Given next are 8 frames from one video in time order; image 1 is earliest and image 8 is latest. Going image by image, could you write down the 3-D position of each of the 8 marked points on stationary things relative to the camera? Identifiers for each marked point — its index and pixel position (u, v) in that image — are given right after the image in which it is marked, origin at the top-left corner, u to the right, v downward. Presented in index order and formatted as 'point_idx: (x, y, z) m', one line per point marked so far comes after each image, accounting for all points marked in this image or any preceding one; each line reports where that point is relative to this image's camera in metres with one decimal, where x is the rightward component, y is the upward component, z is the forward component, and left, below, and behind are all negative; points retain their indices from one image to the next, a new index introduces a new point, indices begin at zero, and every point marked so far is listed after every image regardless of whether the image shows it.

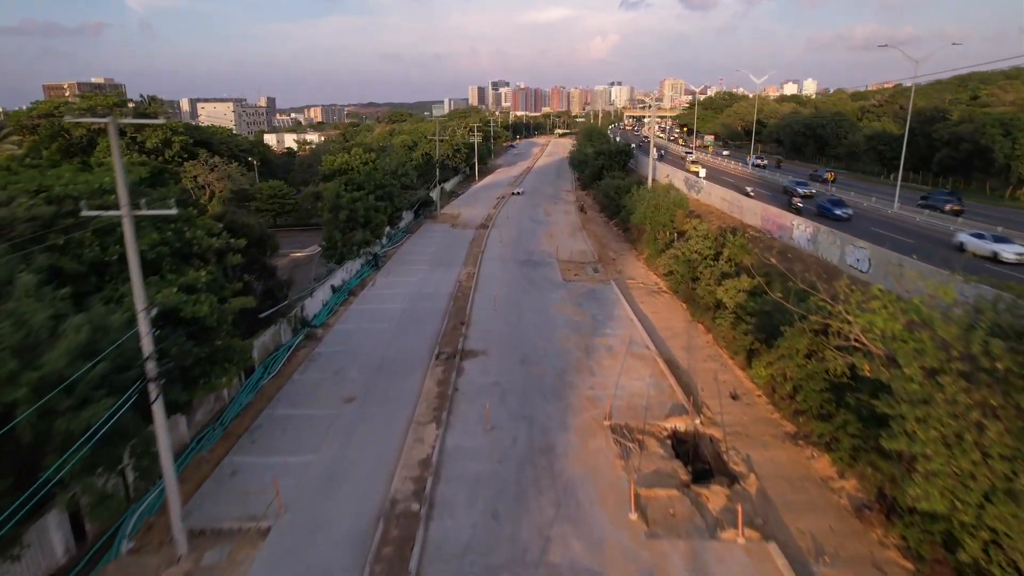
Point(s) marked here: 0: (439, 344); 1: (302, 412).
0: (-2.2, -1.7, +19.3) m
1: (-4.9, -2.9, +15.3) m
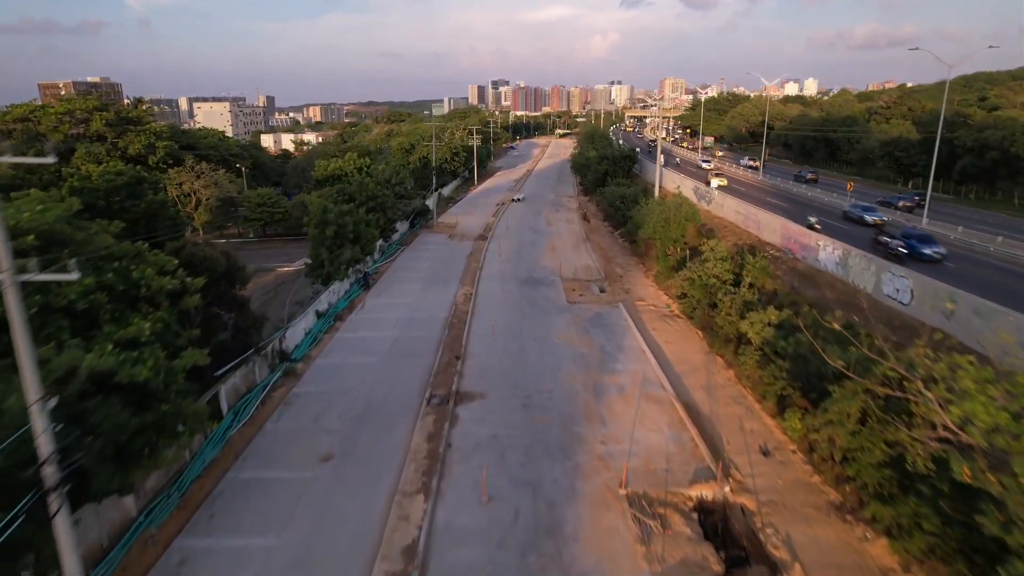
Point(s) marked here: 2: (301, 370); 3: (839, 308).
0: (-2.1, -2.6, +17.3) m
1: (-4.9, -3.8, +13.3) m
2: (-6.1, -2.4, +18.9) m
3: (+9.0, -0.6, +18.0) m
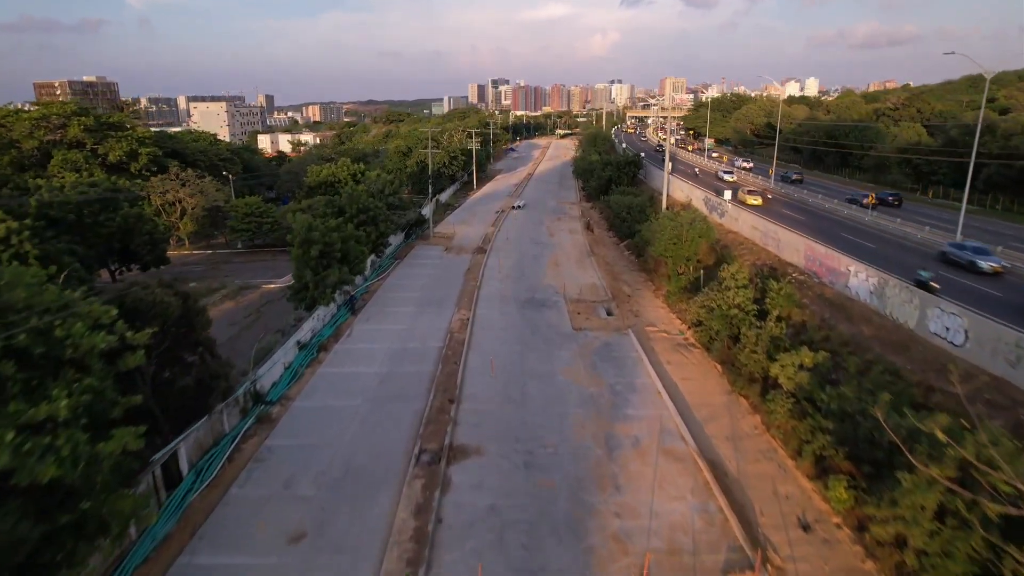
0: (-2.1, -3.5, +15.3) m
1: (-4.9, -4.7, +11.4) m
2: (-6.0, -3.3, +16.9) m
3: (+9.0, -1.5, +16.1) m
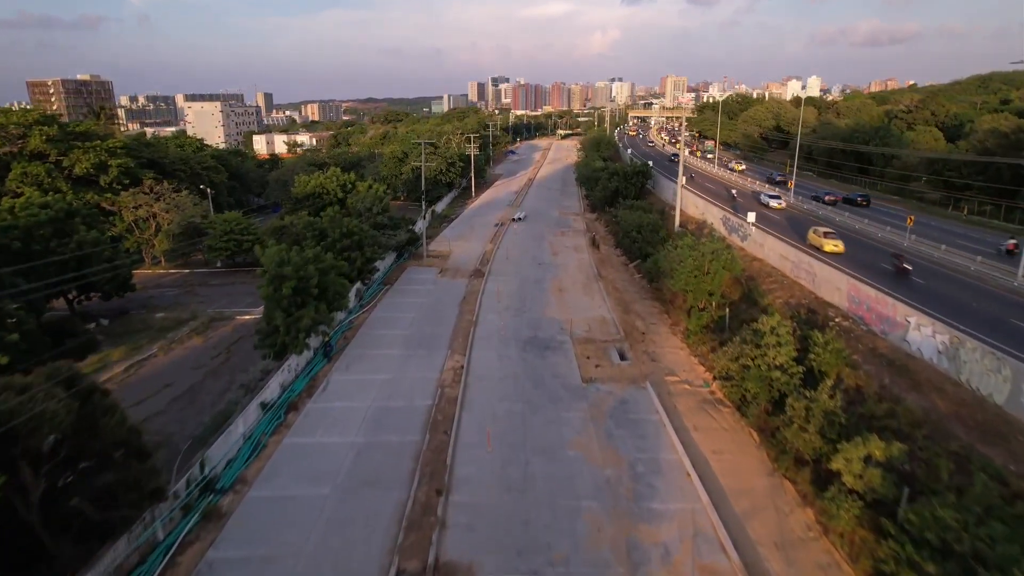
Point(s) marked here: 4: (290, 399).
0: (-2.1, -4.9, +12.3) m
1: (-4.9, -6.1, +8.4) m
2: (-6.0, -4.7, +13.9) m
3: (+9.0, -2.9, +13.1) m
4: (-6.3, -3.1, +18.6) m
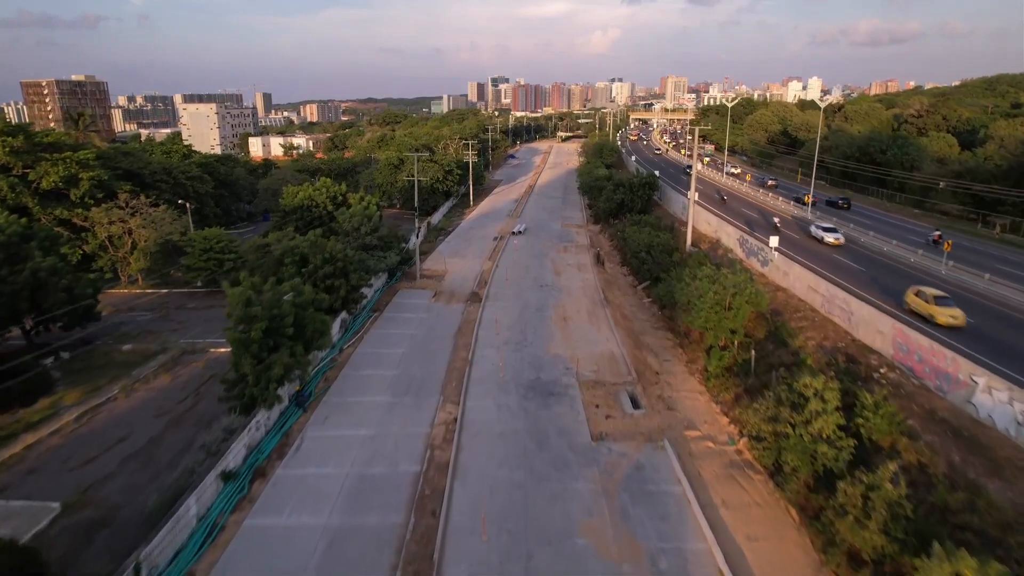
0: (-2.1, -6.1, +9.9) m
1: (-4.9, -7.3, +5.9) m
2: (-6.0, -5.8, +11.5) m
3: (+9.0, -4.1, +10.6) m
4: (-6.3, -4.3, +16.2) m
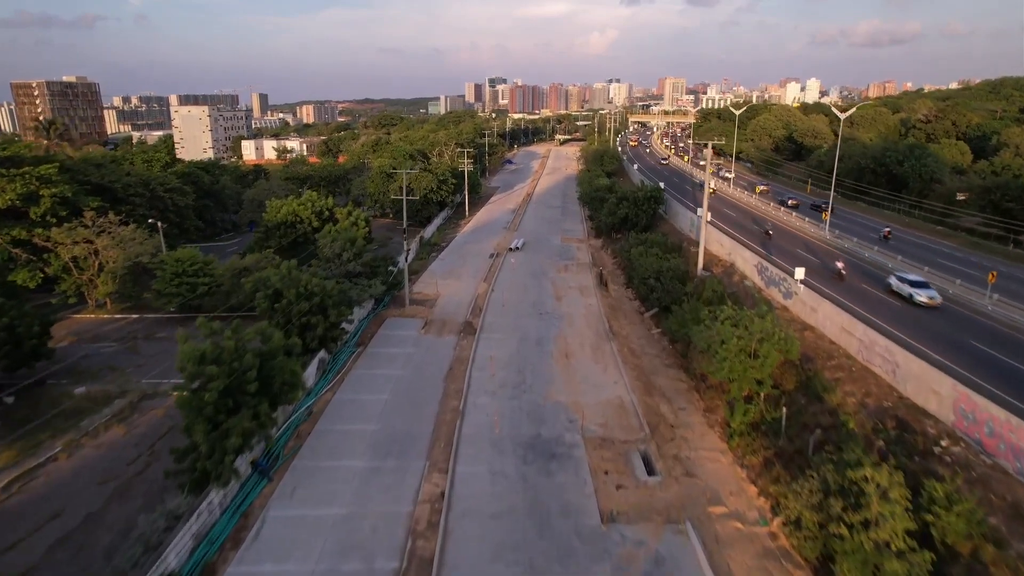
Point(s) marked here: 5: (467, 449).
0: (-2.2, -7.3, +7.3) m
1: (-4.9, -8.6, +3.3) m
2: (-6.1, -7.1, +8.9) m
3: (+9.0, -5.4, +8.1) m
4: (-6.4, -5.6, +13.5) m
5: (-1.2, -4.4, +18.2) m
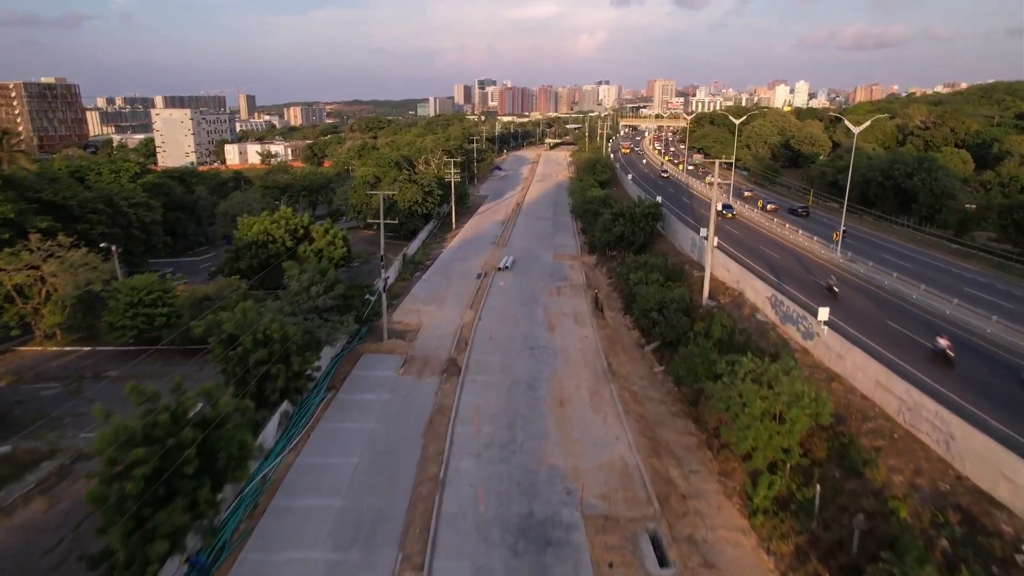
0: (-2.3, -8.7, +4.6) m
1: (-5.0, -9.9, +0.5) m
2: (-6.2, -8.5, +6.1) m
3: (+8.8, -6.7, +5.5) m
4: (-6.6, -6.9, +10.7) m
5: (-1.5, -5.7, +15.4) m
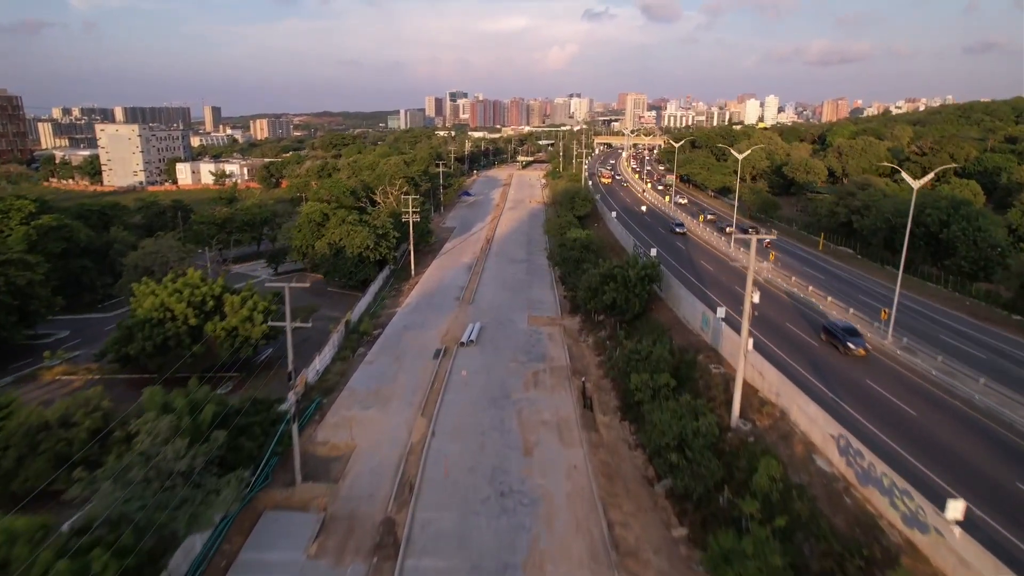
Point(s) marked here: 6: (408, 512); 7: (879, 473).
0: (-2.5, -12.1, -3.4) m
1: (-5.0, -13.3, -7.5) m
2: (-6.5, -11.9, -2.0) m
3: (+8.6, -10.1, -1.9) m
4: (-7.0, -10.5, +2.7) m
5: (-2.1, -9.3, +7.6) m
6: (-3.0, -6.5, +19.2) m
7: (+8.8, -4.5, +15.6) m
